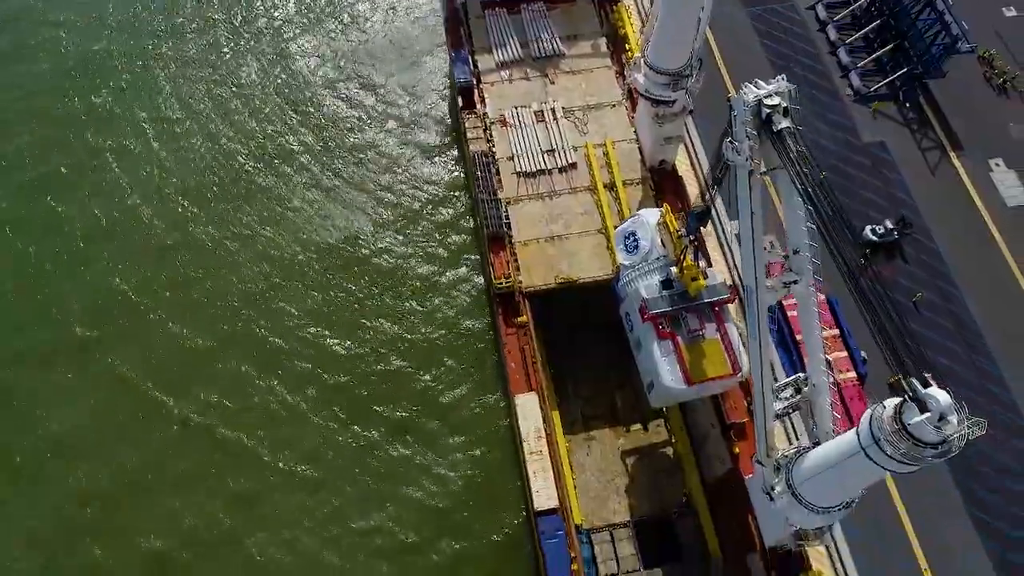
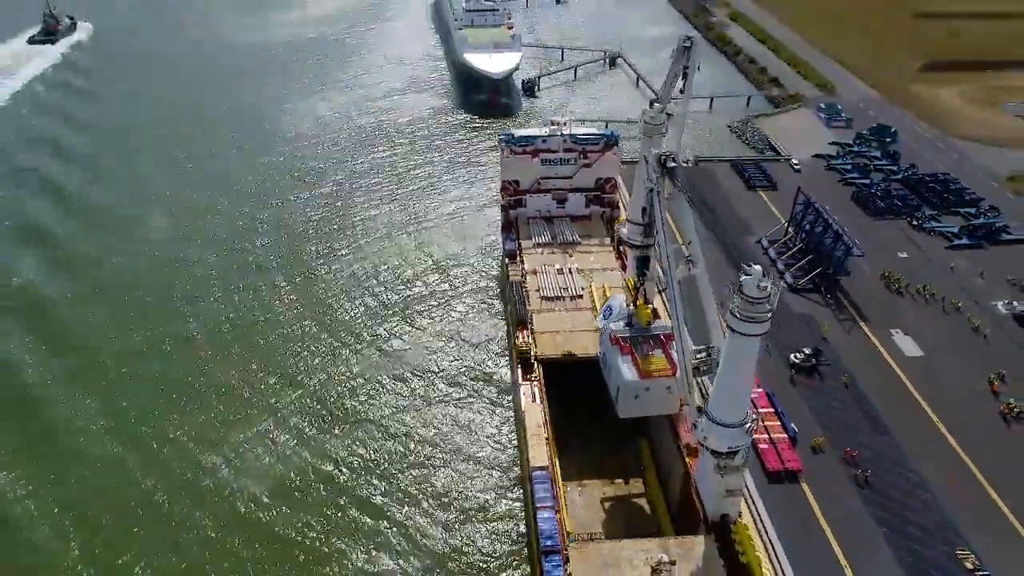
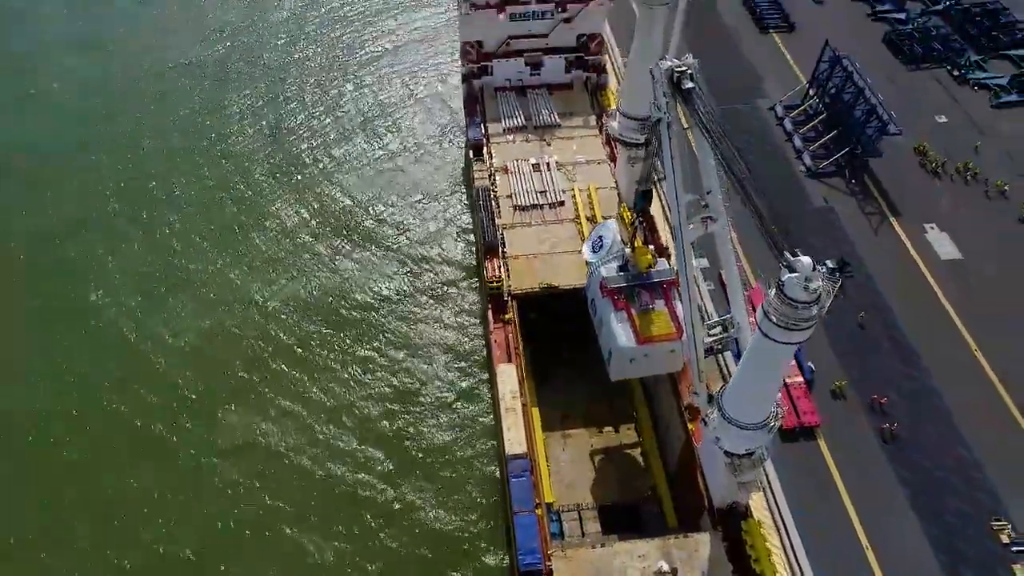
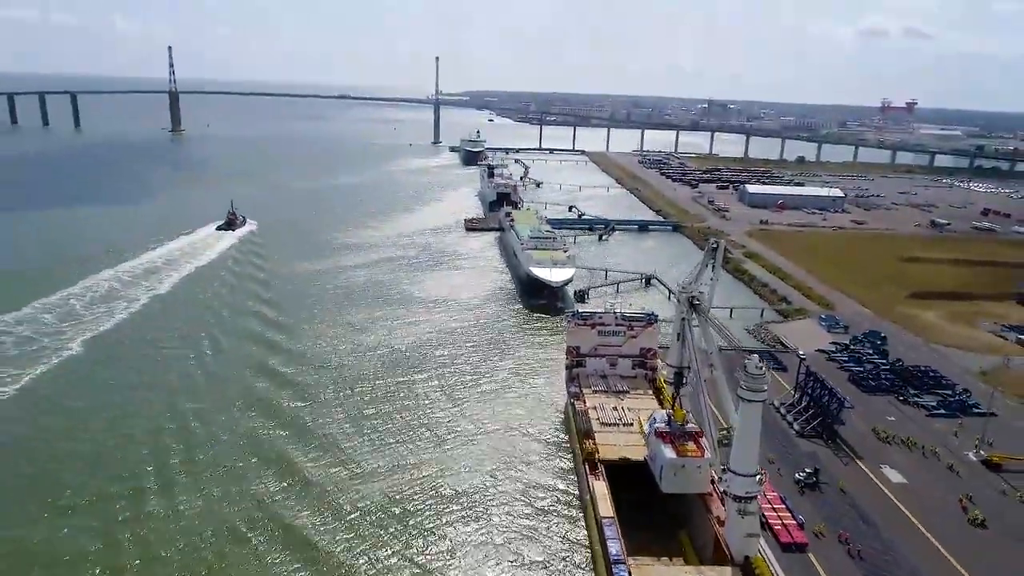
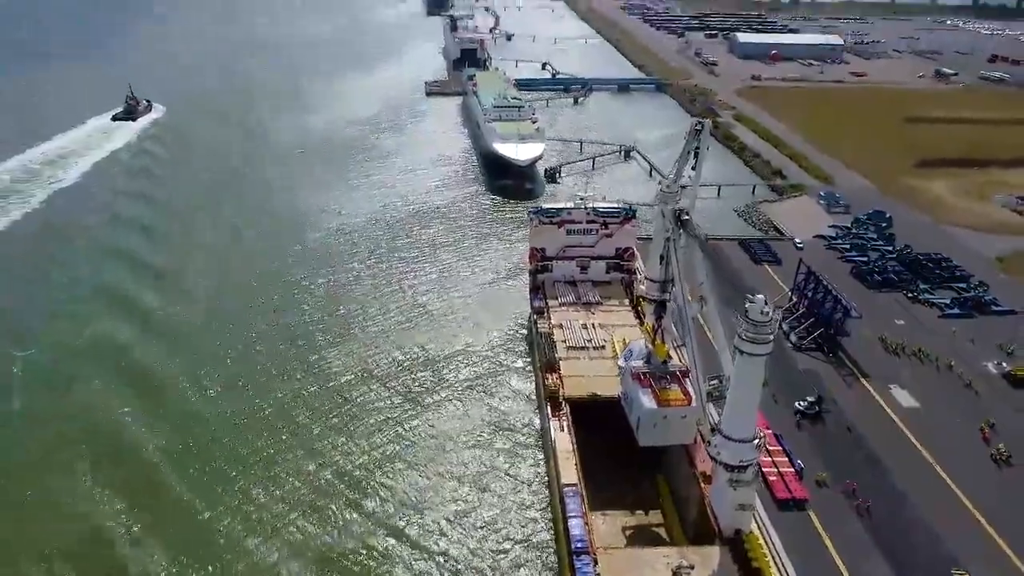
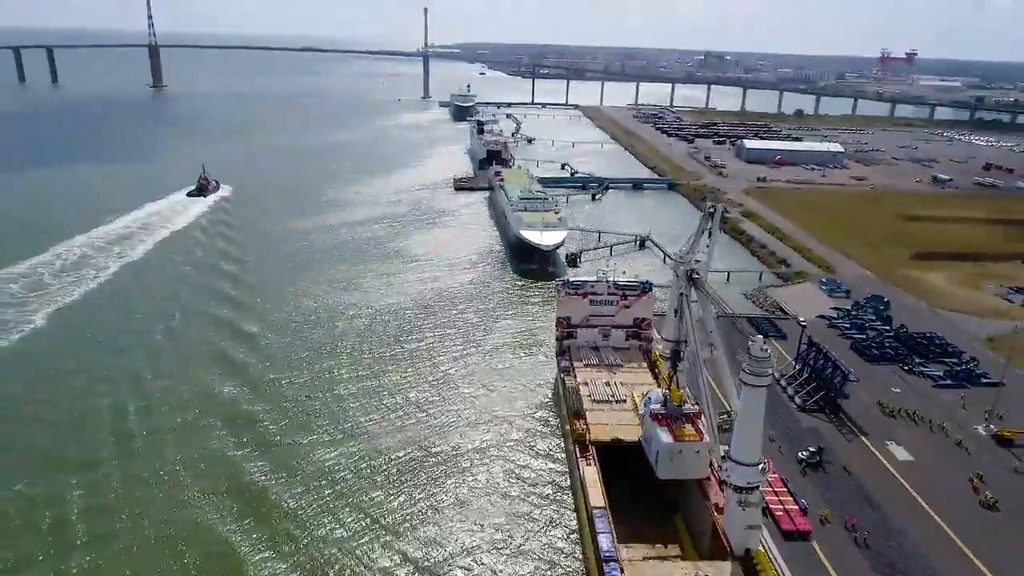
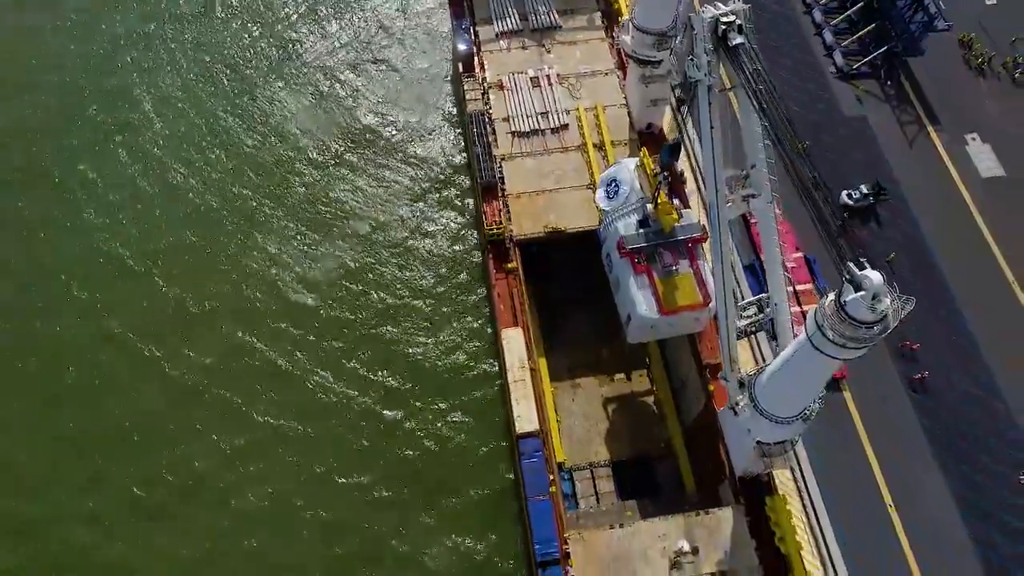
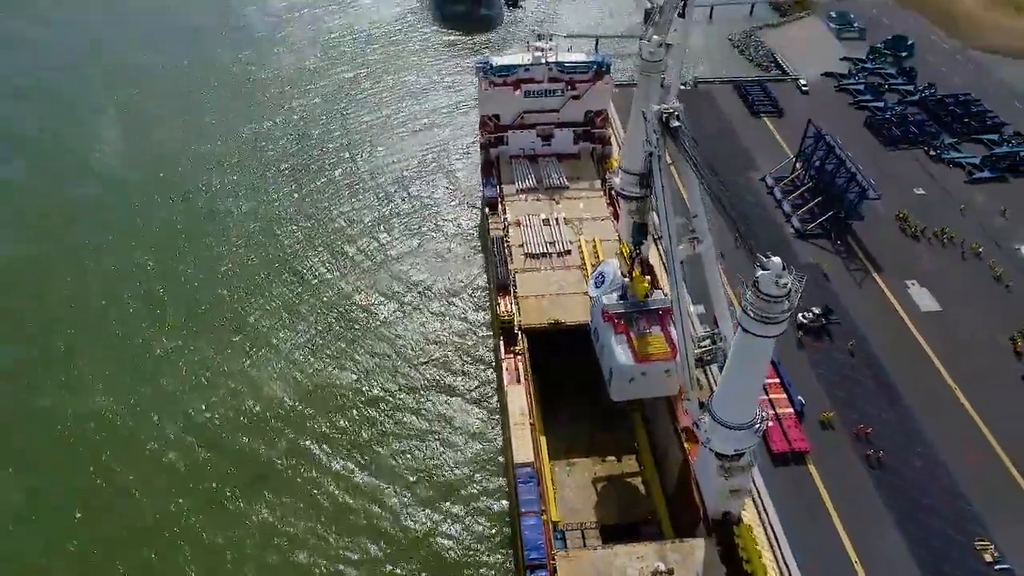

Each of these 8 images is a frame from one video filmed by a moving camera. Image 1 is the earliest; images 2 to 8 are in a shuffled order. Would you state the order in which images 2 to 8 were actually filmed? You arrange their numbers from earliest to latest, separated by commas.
7, 3, 8, 2, 5, 6, 4
